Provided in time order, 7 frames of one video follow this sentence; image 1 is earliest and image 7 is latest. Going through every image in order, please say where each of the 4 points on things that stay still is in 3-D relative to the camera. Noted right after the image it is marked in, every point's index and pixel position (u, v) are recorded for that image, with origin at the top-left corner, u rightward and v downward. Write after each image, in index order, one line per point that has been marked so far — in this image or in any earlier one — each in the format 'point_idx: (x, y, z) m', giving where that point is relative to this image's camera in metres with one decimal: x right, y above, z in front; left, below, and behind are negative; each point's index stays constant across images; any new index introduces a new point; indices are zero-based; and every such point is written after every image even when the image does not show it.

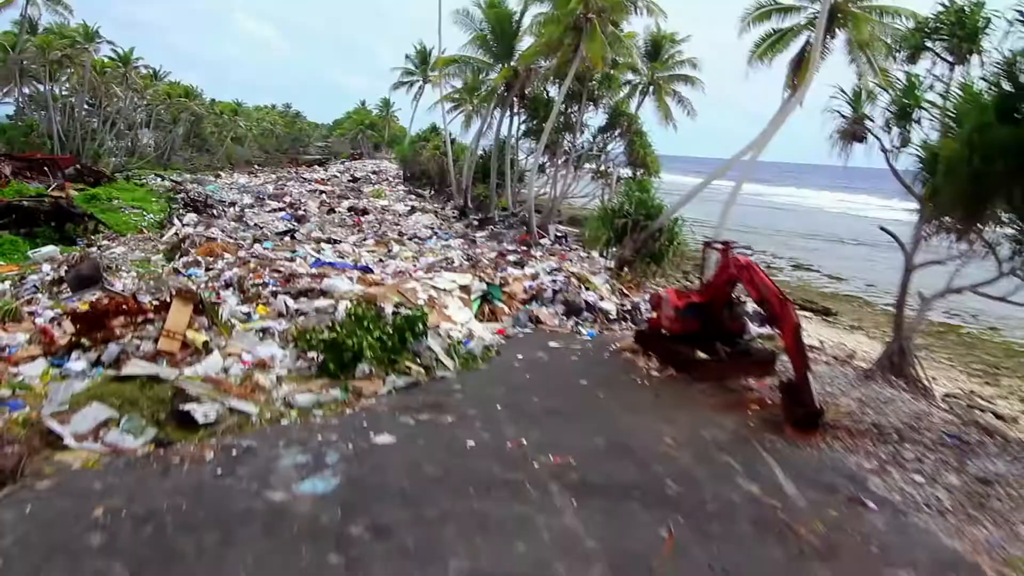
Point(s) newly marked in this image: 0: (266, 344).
0: (-1.8, -0.4, +6.4) m
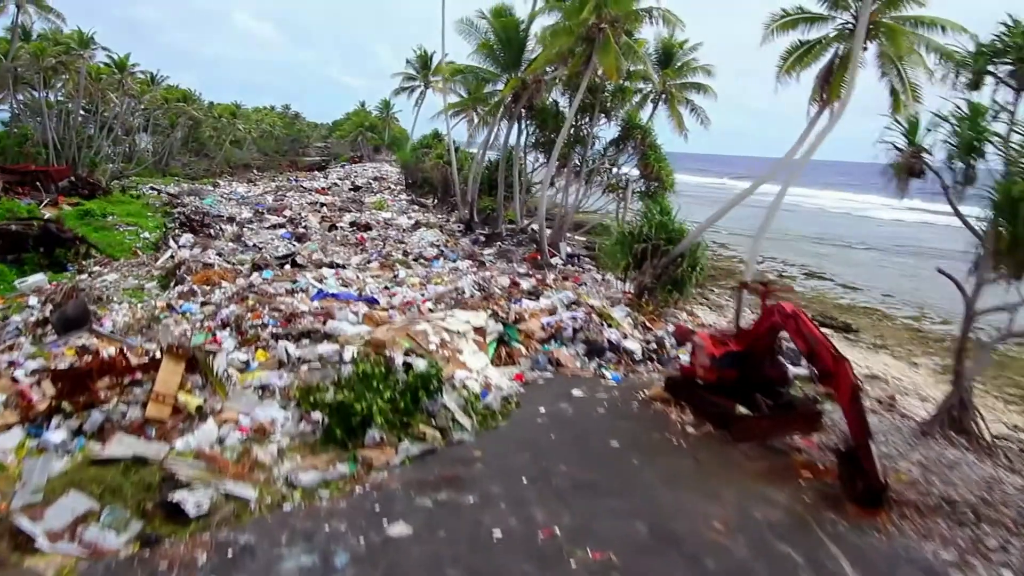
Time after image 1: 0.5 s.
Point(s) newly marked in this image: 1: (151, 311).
0: (-1.7, -0.8, +5.8) m
1: (-3.9, -0.3, +9.2) m
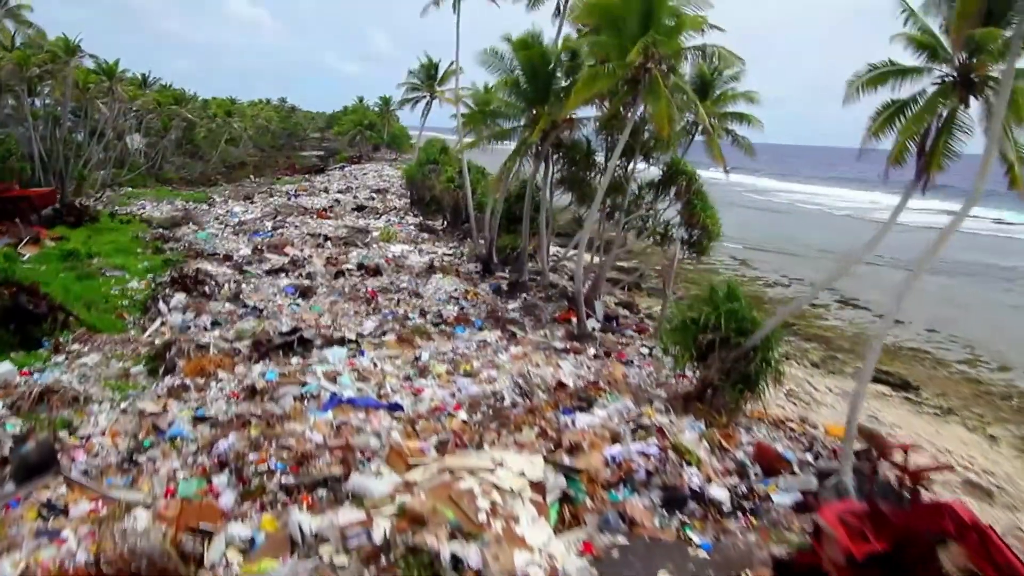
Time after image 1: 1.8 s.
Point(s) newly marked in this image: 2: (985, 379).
0: (-1.2, -1.8, +4.4) m
1: (-3.5, -1.3, +7.8) m
2: (+8.5, -1.6, +15.3) m
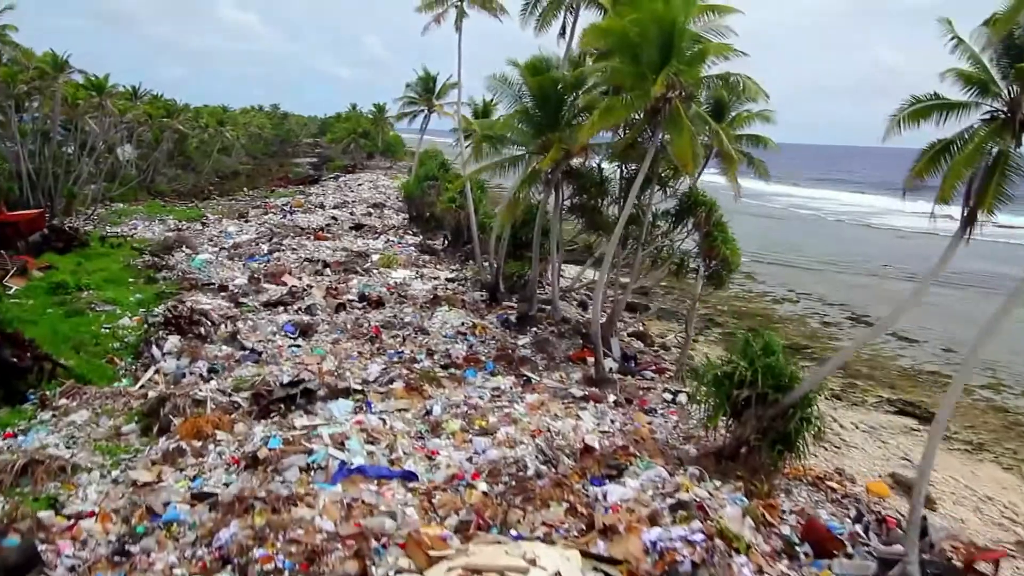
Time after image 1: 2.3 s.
0: (-1.0, -2.4, +3.8) m
1: (-3.2, -1.8, +7.2) m
2: (+8.6, -2.1, +14.8) m
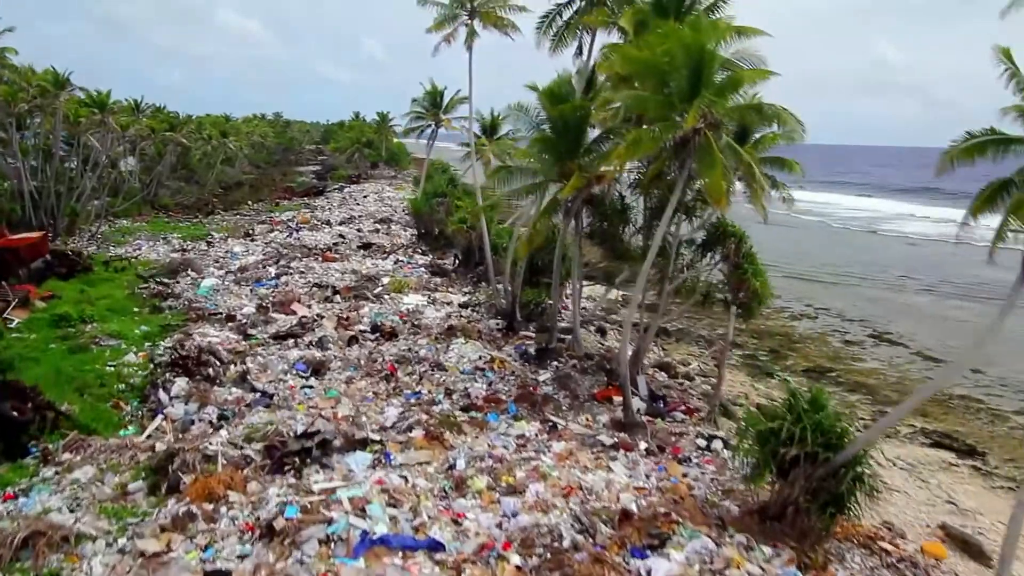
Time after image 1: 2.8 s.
0: (-0.7, -2.8, +3.3) m
1: (-3.0, -2.3, +6.7) m
2: (+8.9, -2.5, +14.2) m
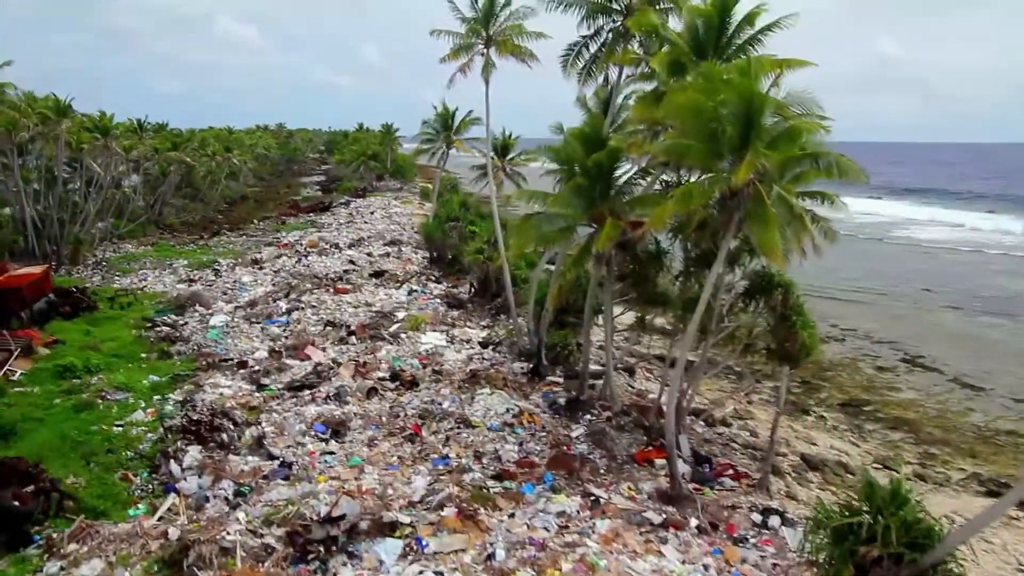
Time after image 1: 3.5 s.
0: (-0.3, -3.5, +2.6) m
1: (-2.6, -3.0, +6.0) m
2: (+9.4, -3.0, +13.5) m
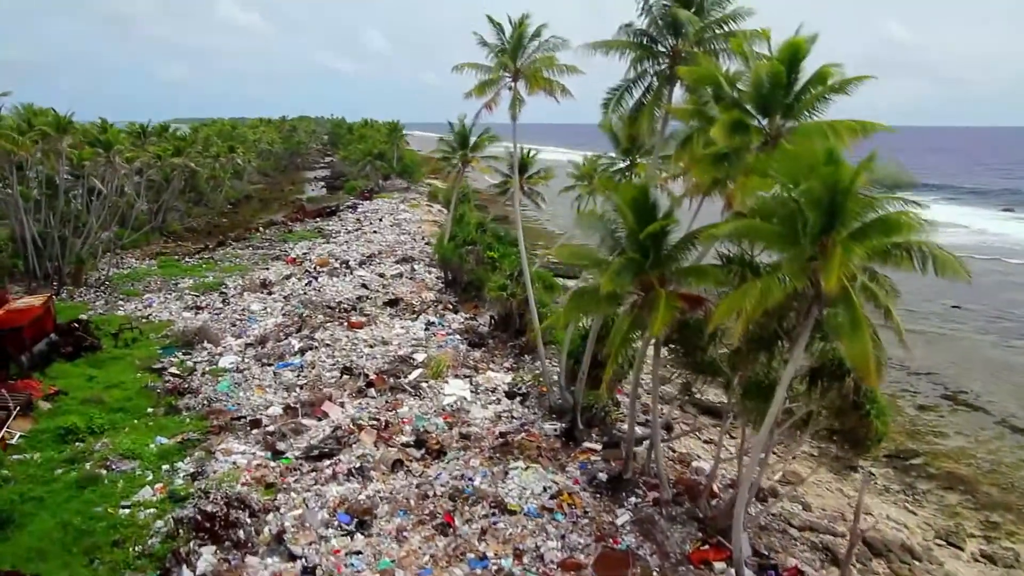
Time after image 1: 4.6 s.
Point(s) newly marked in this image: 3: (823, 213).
0: (+0.2, -4.6, +1.7) m
1: (-2.1, -4.1, +5.1) m
2: (+9.9, -3.9, +12.5) m
3: (+2.8, +0.7, +7.7) m
